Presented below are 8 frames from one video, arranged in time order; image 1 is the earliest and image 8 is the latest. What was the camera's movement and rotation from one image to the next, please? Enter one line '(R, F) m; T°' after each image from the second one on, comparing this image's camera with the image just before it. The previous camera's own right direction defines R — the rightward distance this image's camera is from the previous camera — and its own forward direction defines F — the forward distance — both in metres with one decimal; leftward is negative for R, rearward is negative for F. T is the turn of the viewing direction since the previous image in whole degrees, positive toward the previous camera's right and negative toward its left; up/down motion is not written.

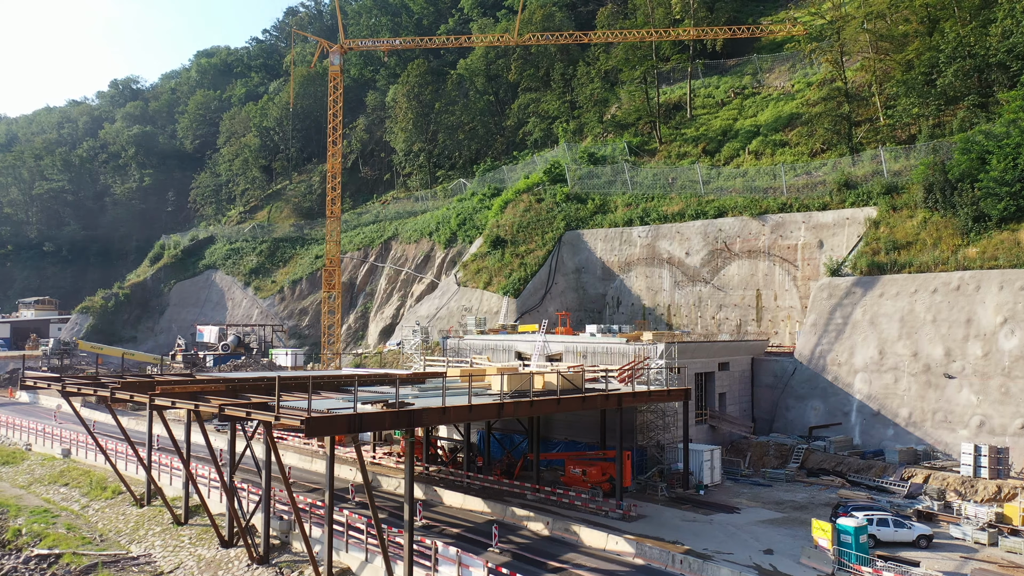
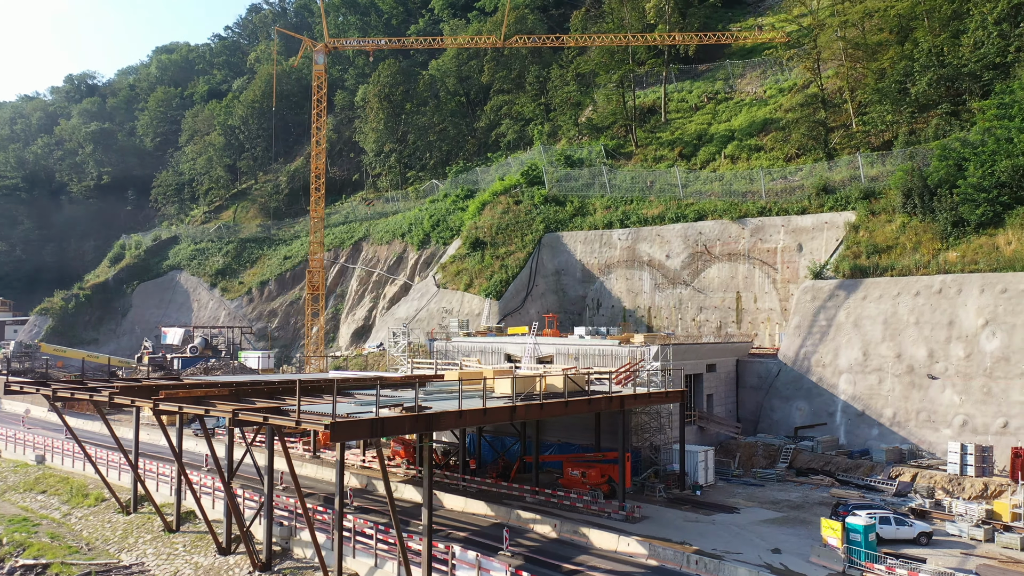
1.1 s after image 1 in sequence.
(-1.0, +0.1) m; +3°
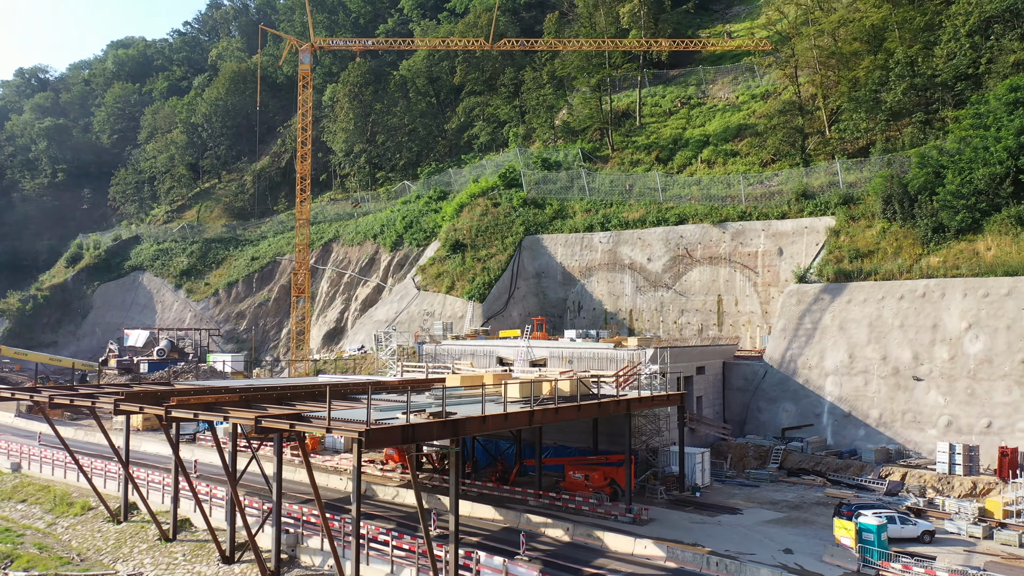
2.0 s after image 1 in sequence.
(-1.1, +0.1) m; +3°
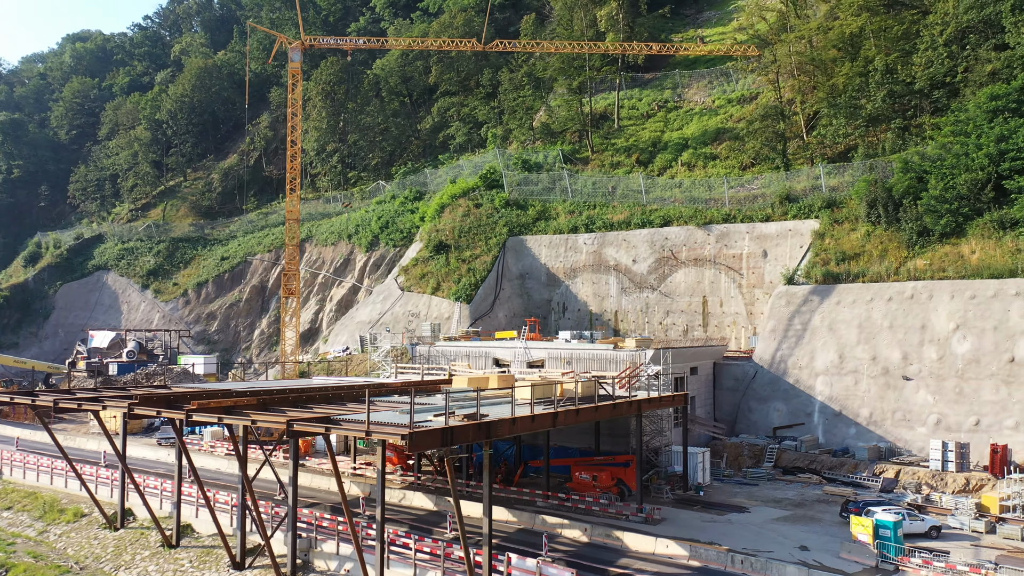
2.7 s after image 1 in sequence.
(-1.2, 0.0) m; +3°
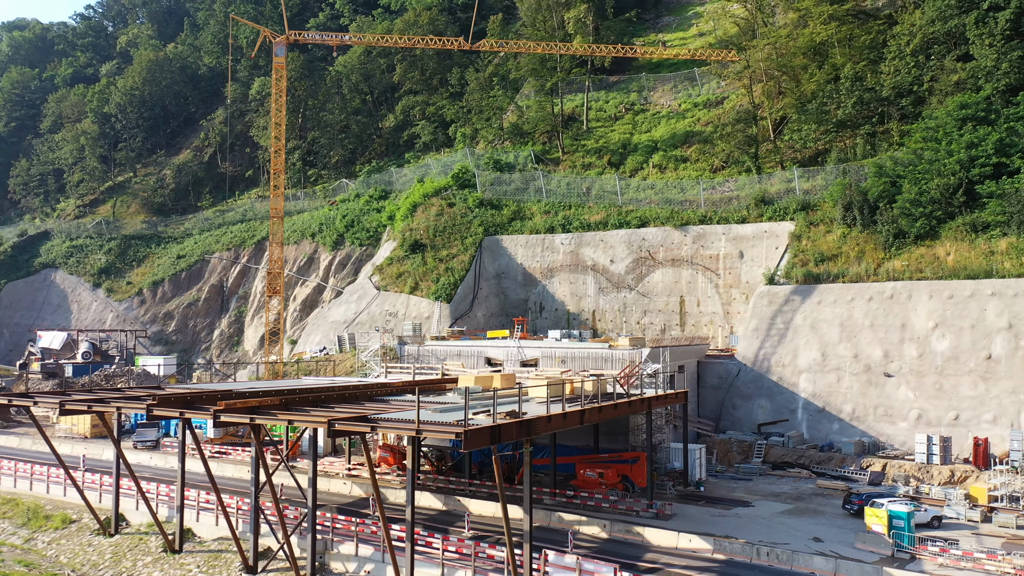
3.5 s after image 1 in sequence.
(-1.5, 0.0) m; +4°
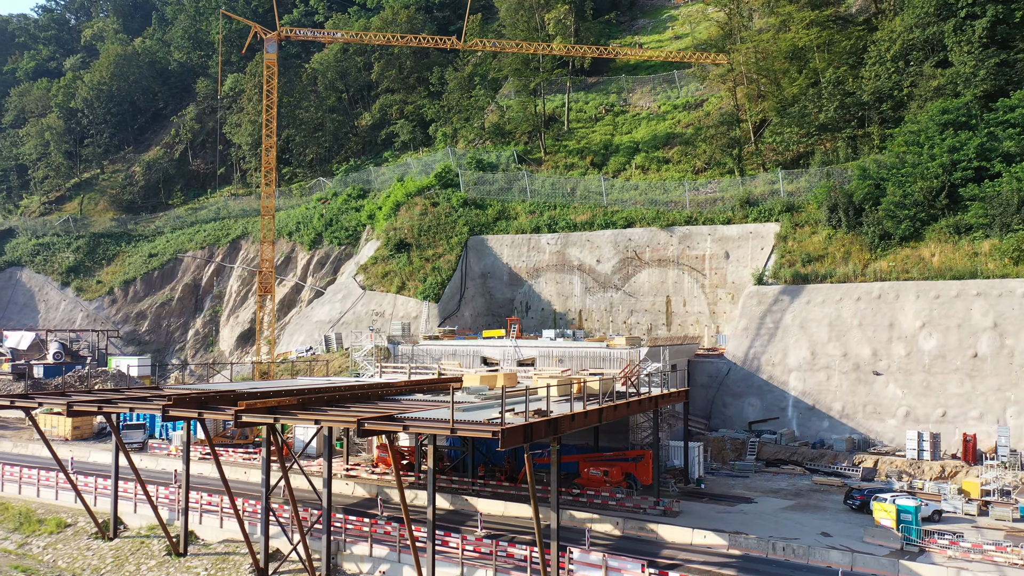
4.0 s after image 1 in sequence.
(-1.0, 0.0) m; +2°
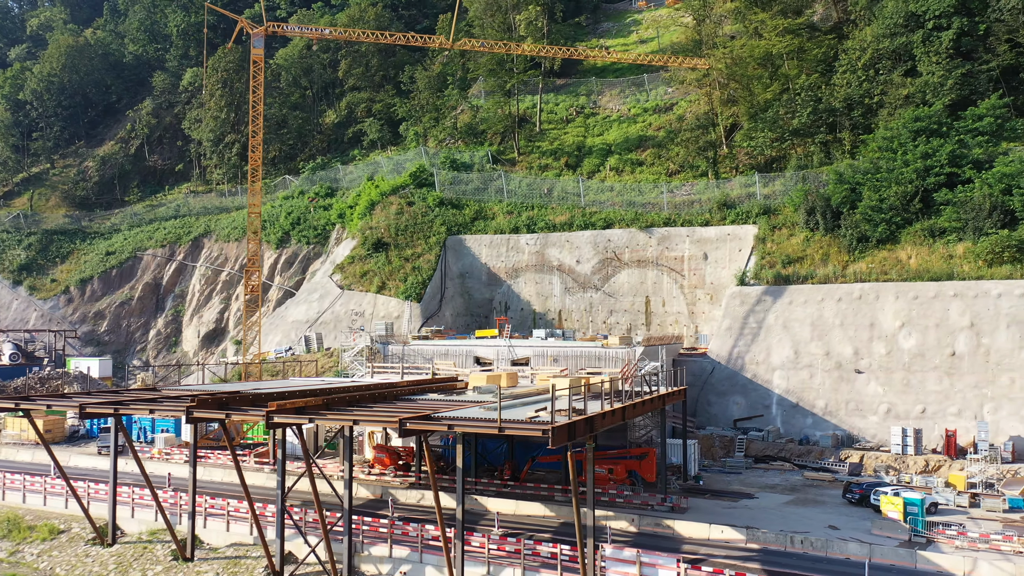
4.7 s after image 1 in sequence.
(-1.4, -0.1) m; +3°
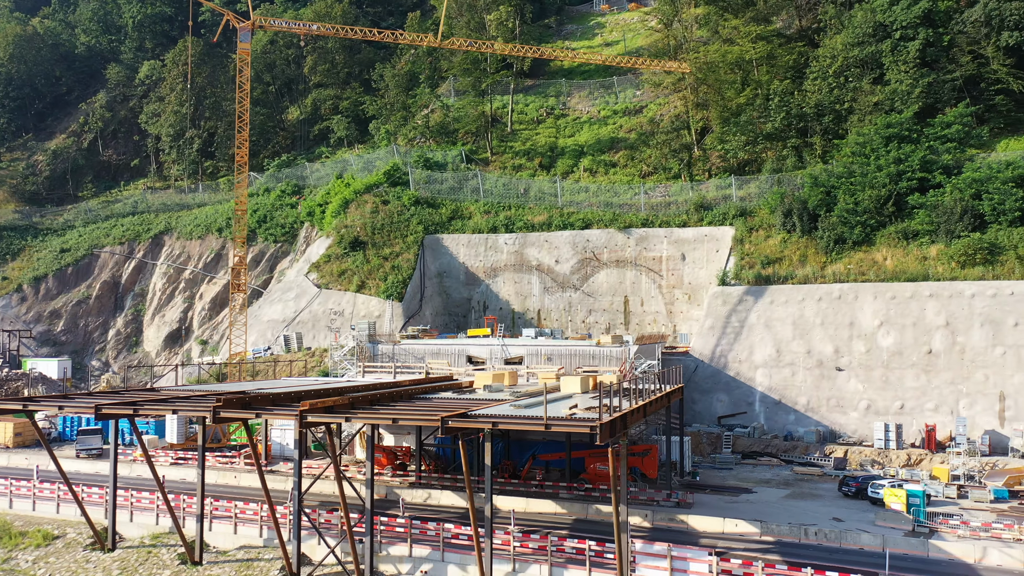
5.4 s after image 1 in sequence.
(-1.4, -0.1) m; +3°
